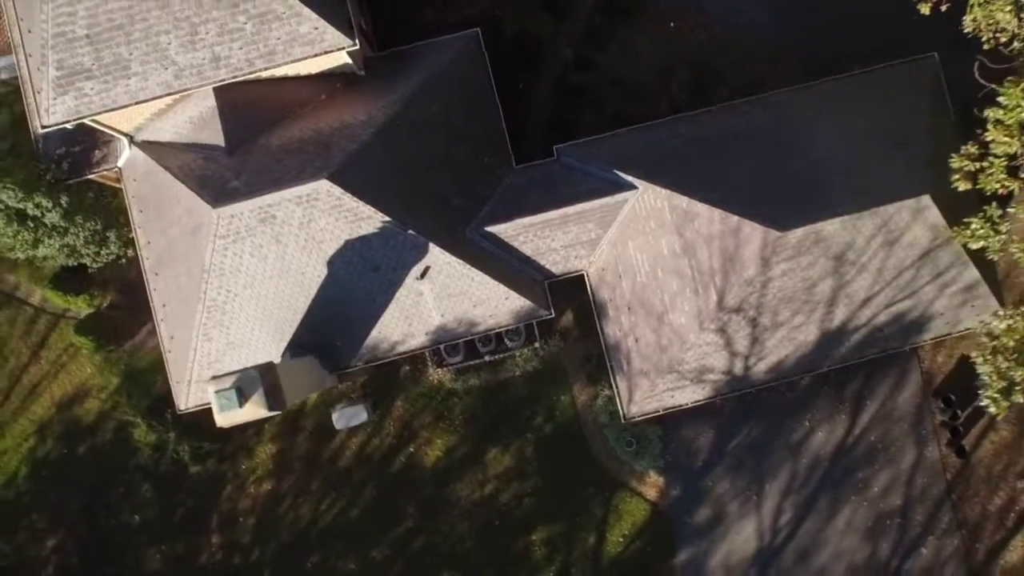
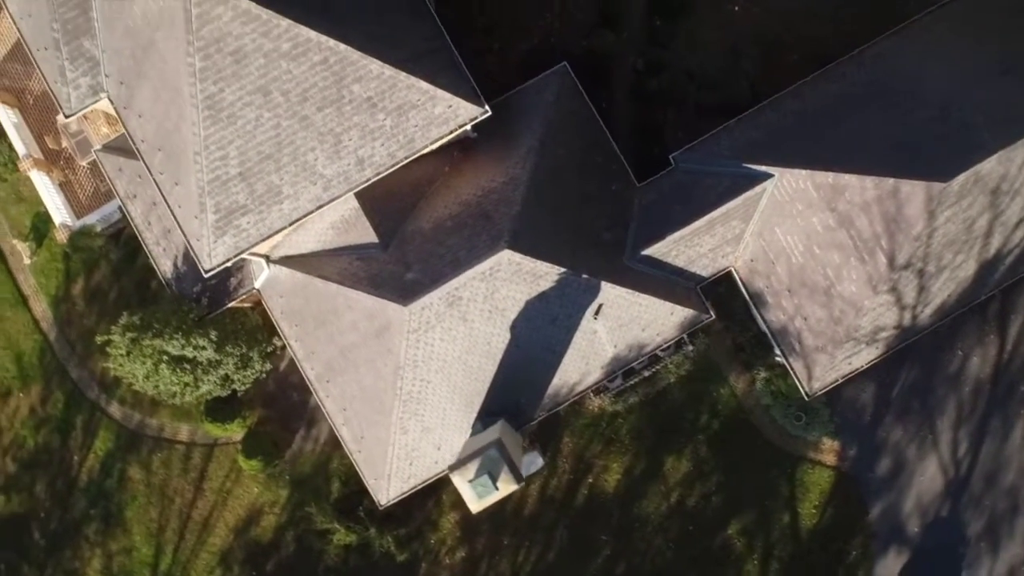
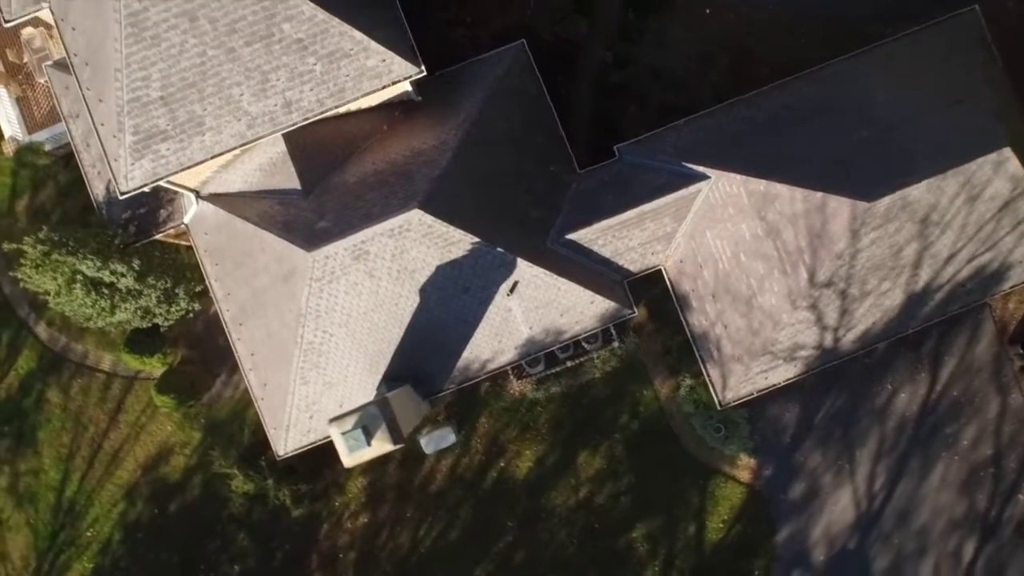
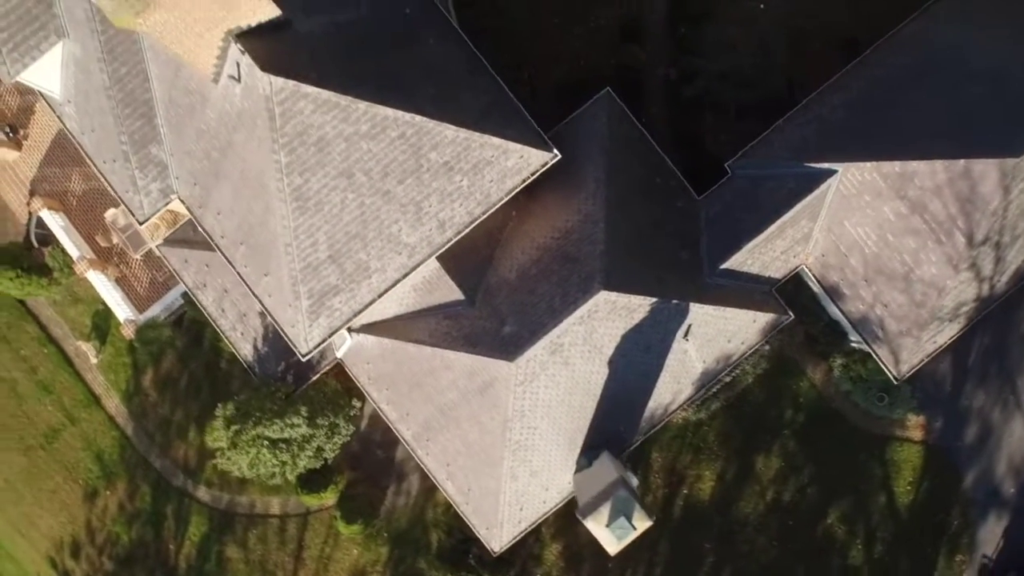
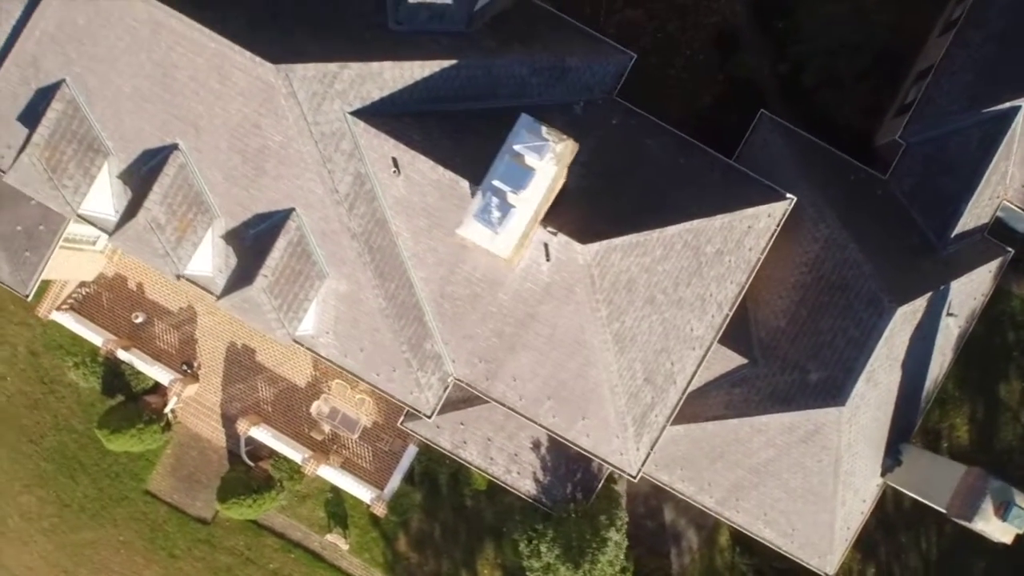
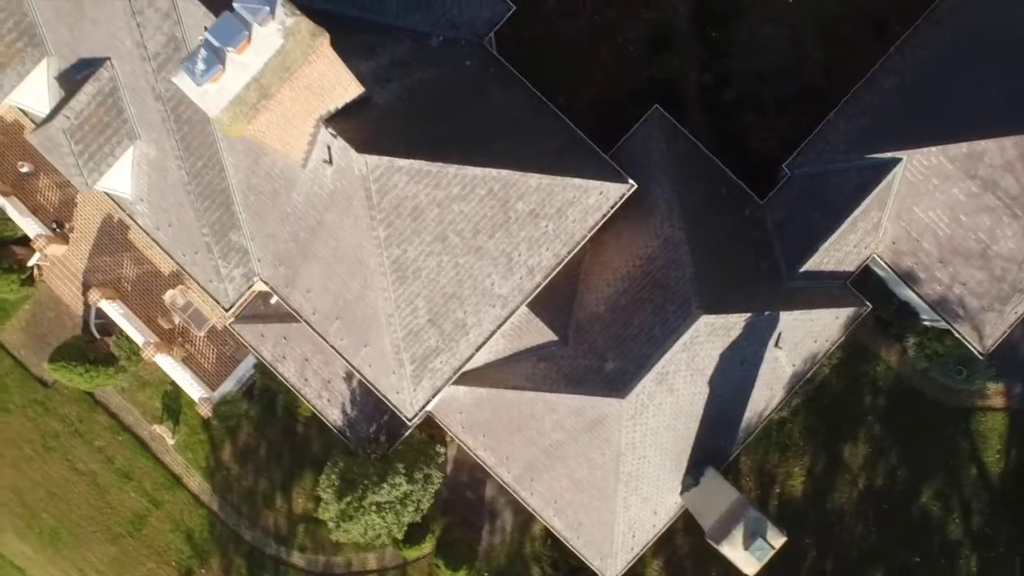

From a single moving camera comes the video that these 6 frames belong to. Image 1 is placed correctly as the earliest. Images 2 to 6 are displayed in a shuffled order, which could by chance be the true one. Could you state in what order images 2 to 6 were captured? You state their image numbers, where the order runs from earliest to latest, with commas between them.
3, 2, 4, 6, 5
